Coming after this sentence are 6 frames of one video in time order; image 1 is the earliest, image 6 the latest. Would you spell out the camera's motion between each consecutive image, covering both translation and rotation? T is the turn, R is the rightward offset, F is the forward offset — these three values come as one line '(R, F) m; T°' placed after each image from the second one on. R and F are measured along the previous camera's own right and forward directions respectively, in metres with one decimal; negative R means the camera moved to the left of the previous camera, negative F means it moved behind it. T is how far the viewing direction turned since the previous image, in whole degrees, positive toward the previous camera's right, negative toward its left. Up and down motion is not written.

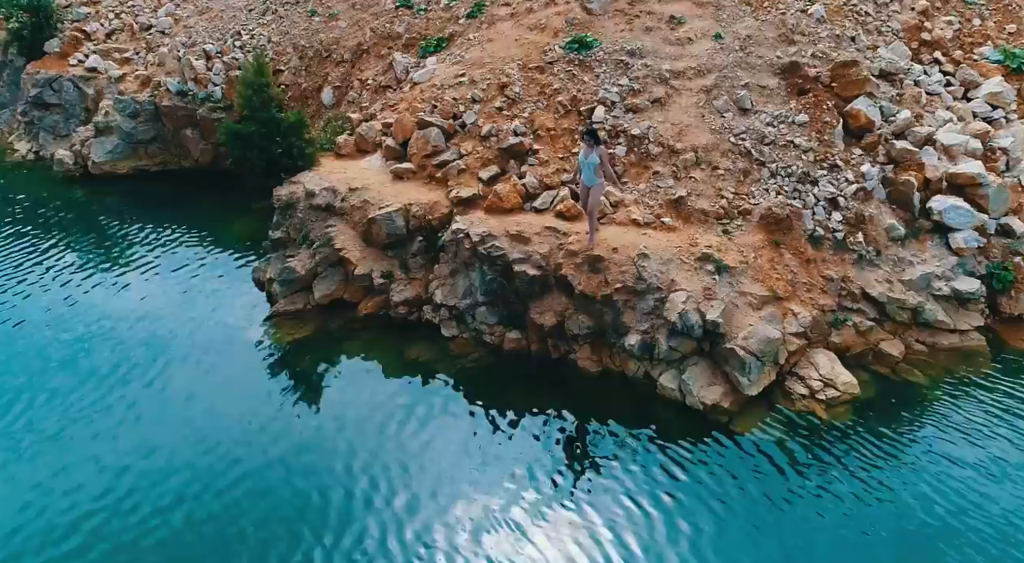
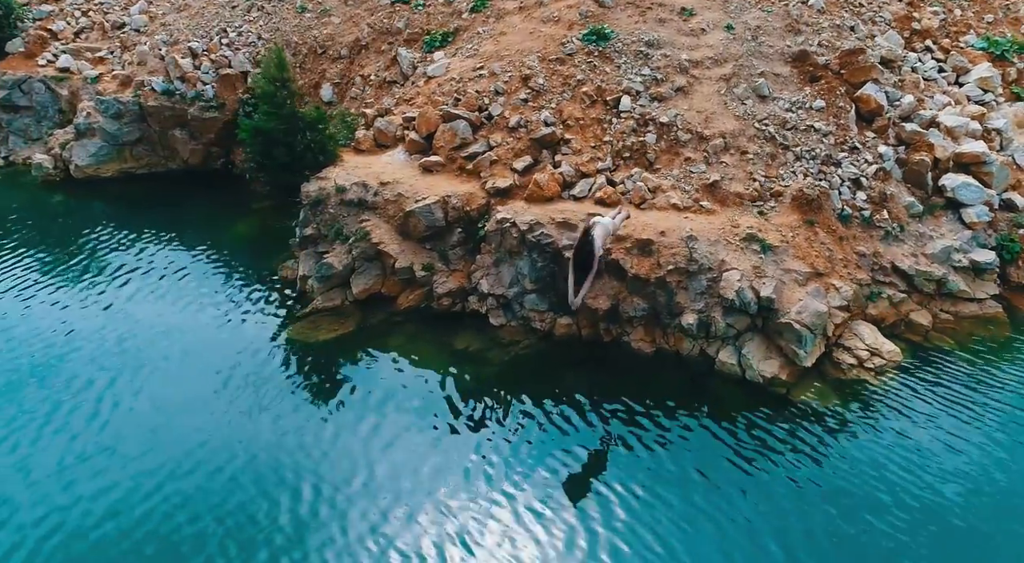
(-2.3, -0.1) m; +4°
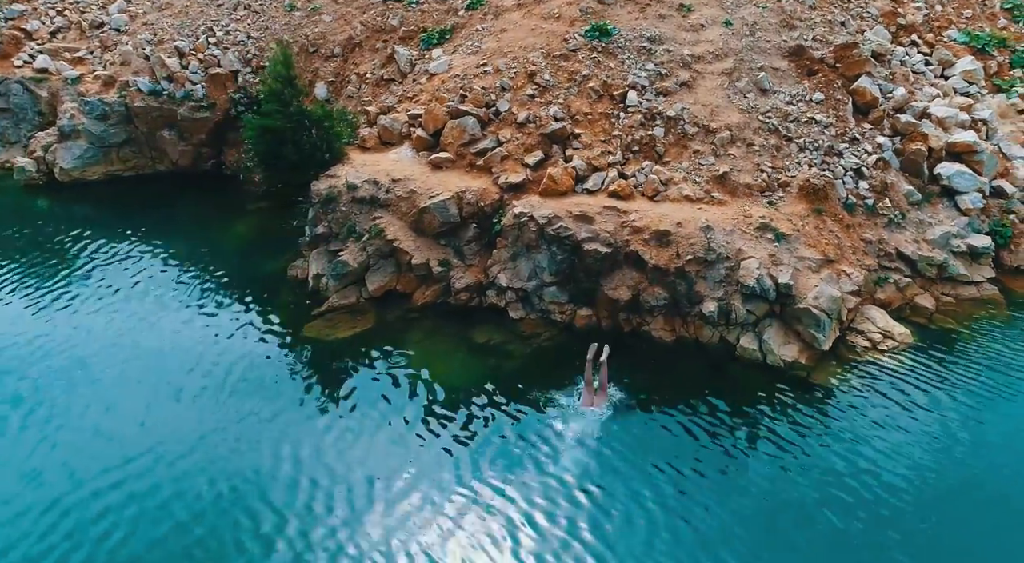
(-1.2, -0.1) m; +3°
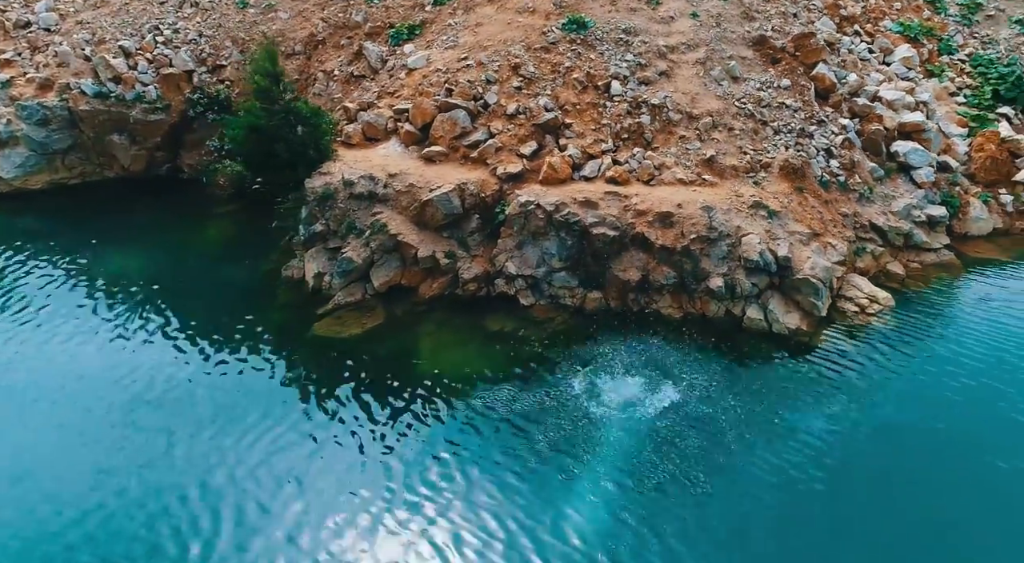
(-2.1, -0.2) m; +6°
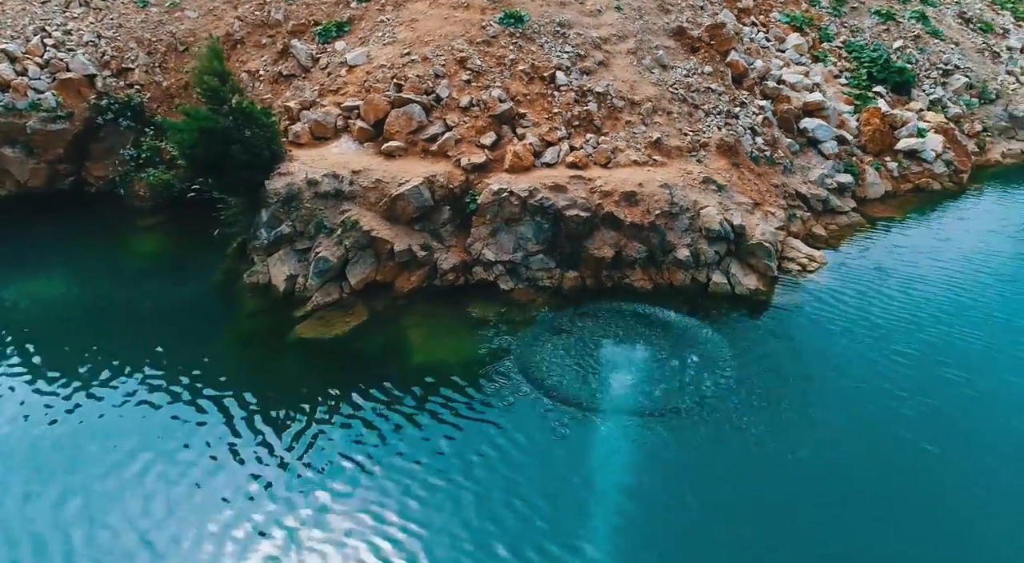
(-2.4, -0.3) m; +10°
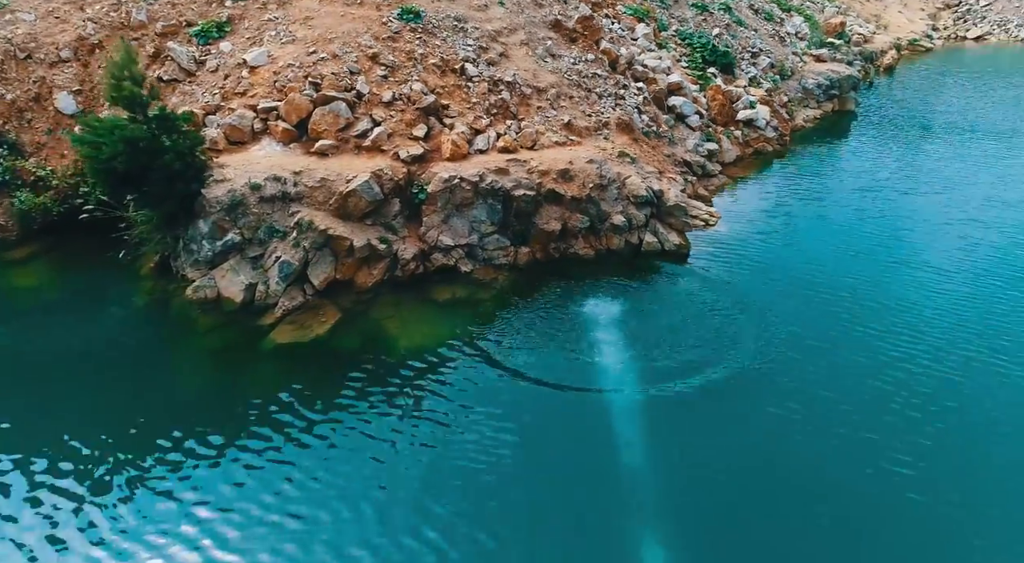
(-3.8, -0.5) m; +16°
